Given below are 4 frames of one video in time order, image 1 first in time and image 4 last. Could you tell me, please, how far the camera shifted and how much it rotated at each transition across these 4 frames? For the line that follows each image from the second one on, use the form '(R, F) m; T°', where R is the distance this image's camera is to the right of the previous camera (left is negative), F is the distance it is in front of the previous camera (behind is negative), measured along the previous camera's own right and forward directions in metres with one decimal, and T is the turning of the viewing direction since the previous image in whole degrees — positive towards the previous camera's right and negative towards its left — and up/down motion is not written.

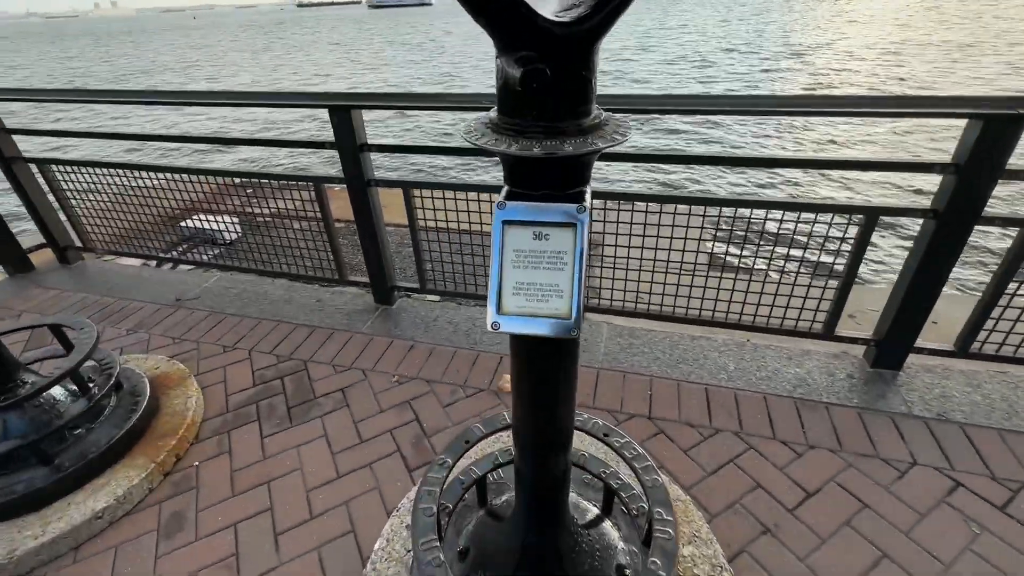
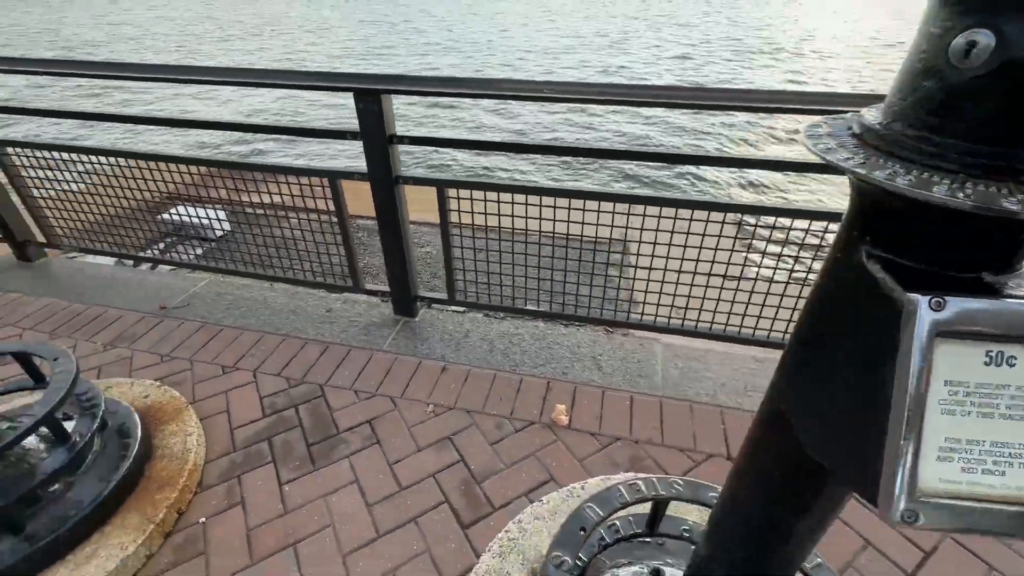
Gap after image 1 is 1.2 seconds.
(-0.3, +0.3) m; +3°
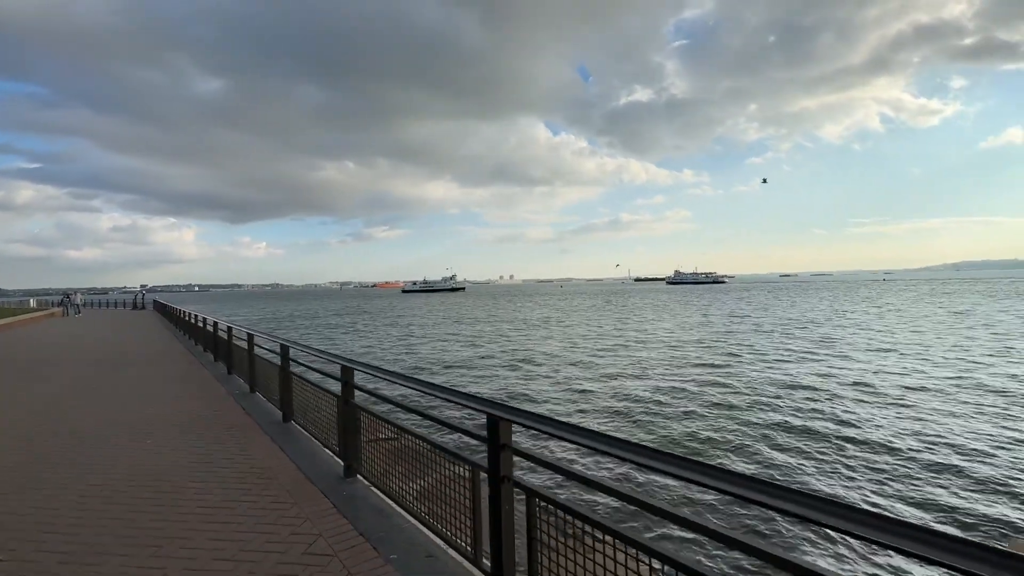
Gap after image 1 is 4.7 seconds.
(-4.3, -0.2) m; -43°
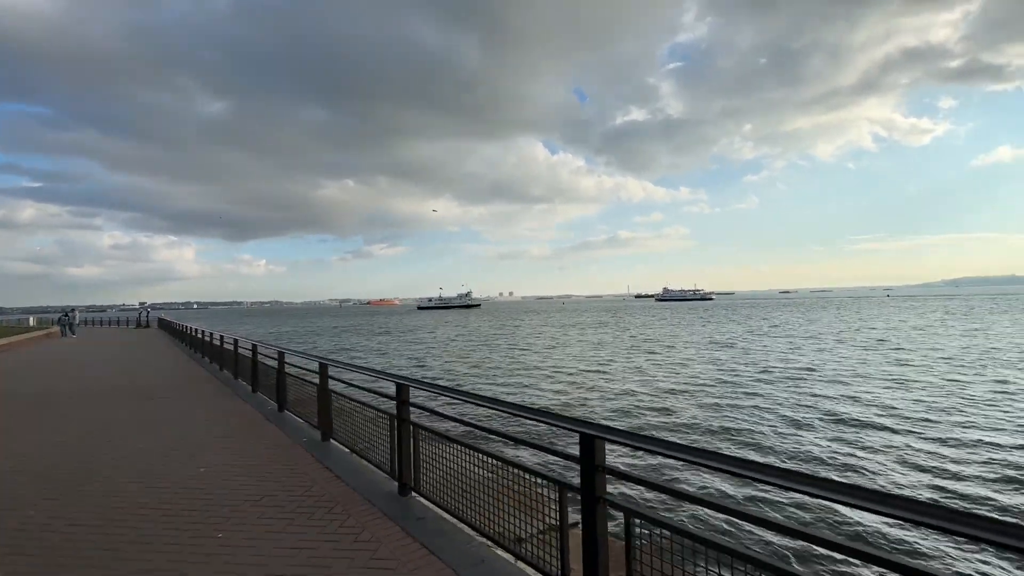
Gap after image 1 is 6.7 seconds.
(-2.0, +1.8) m; 0°
